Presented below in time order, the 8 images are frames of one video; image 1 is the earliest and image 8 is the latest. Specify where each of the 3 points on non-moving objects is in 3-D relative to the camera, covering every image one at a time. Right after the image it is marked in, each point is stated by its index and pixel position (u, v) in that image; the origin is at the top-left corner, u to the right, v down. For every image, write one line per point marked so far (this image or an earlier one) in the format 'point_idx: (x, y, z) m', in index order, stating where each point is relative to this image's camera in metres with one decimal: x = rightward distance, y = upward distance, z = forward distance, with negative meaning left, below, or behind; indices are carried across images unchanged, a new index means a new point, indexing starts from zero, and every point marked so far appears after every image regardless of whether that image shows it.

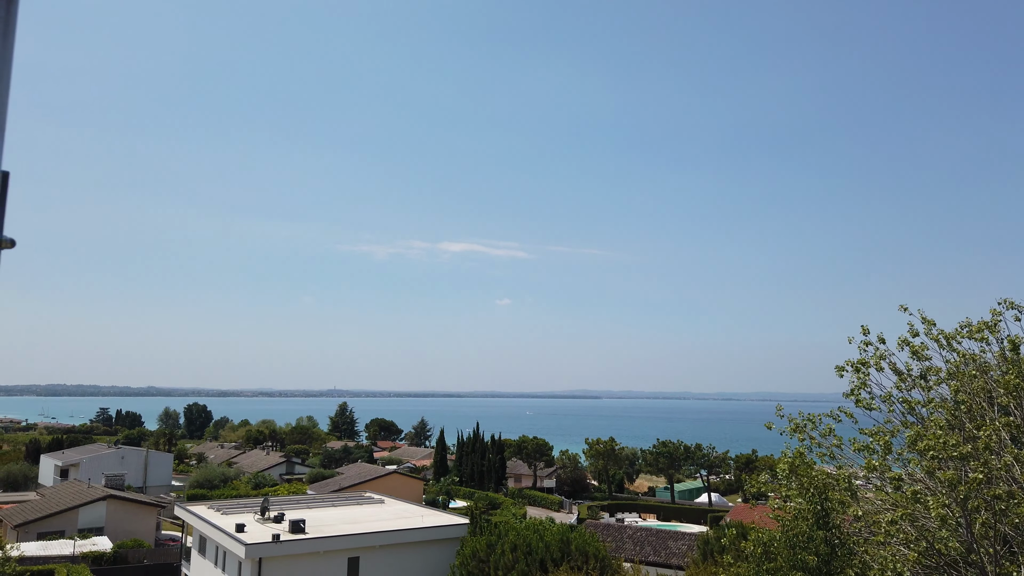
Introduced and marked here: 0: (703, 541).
0: (+4.6, -6.1, +18.3) m
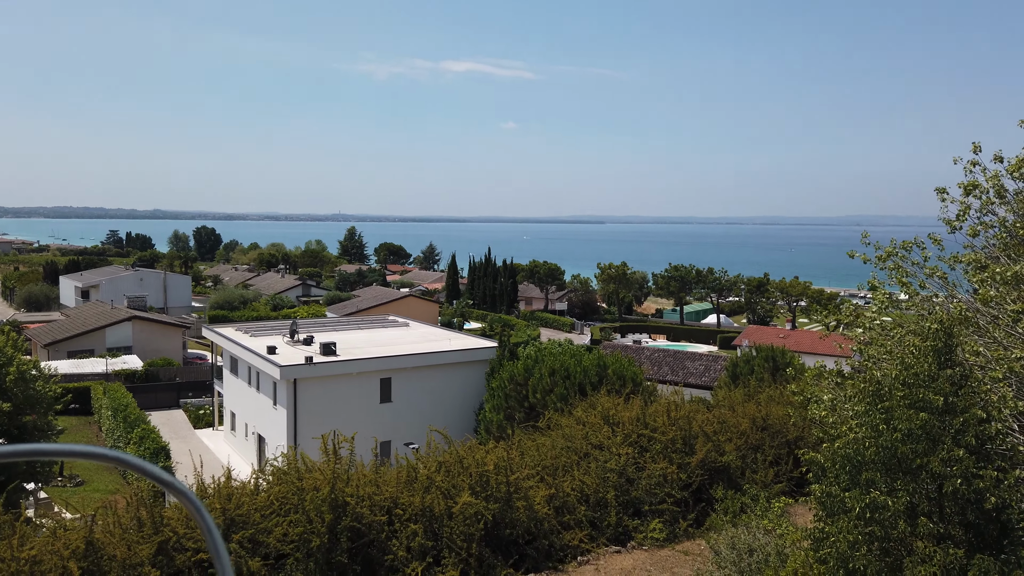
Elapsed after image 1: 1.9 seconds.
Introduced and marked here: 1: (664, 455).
0: (+5.3, -1.9, +18.4) m
1: (+2.3, -2.6, +11.5) m
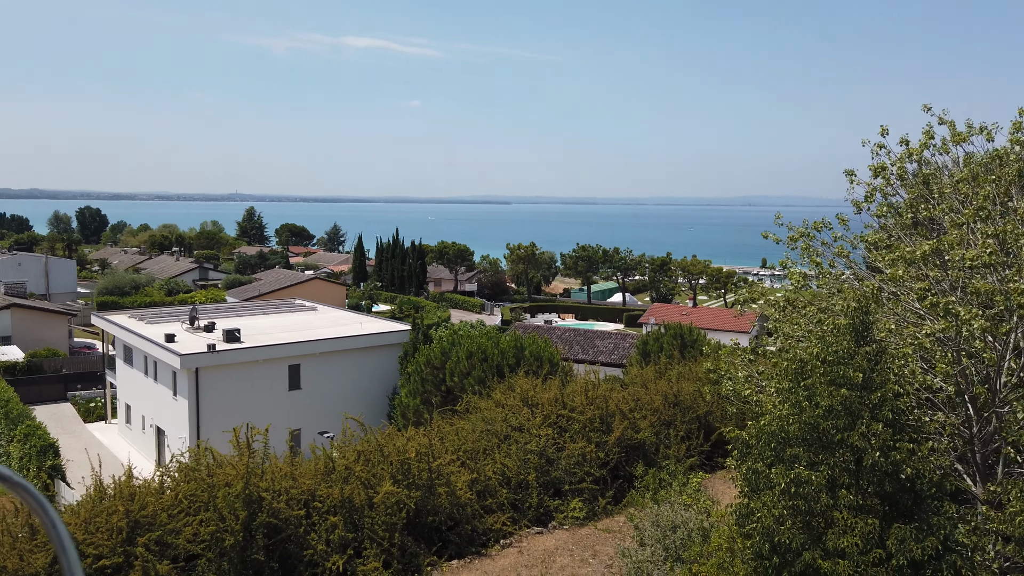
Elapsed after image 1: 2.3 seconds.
0: (+3.2, -1.4, +18.8) m
1: (+1.1, -2.3, +11.6) m
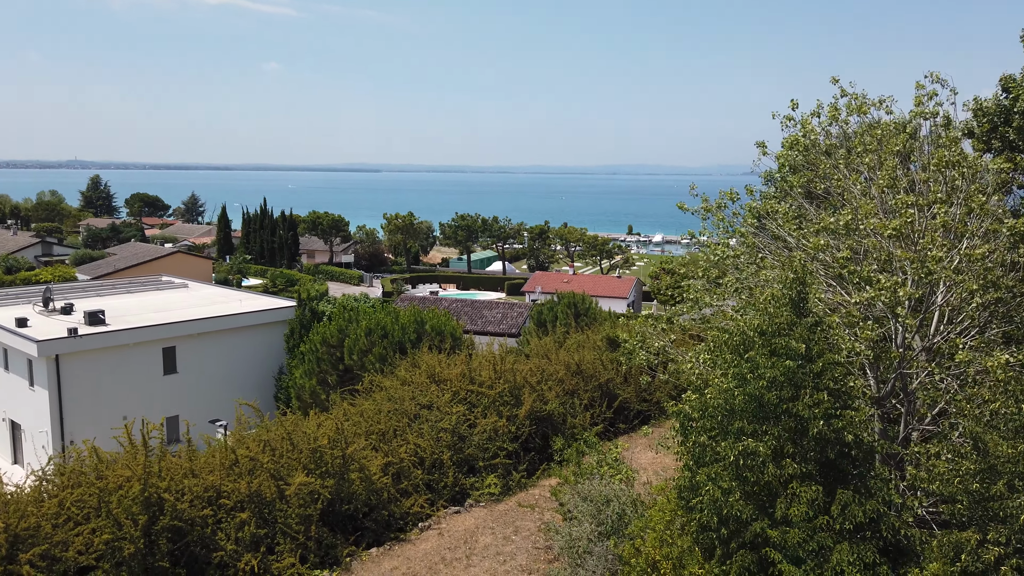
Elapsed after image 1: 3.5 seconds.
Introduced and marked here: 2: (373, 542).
0: (+0.6, -0.6, +18.8) m
1: (-0.3, -1.9, +11.5) m
2: (-1.6, -3.0, +8.9) m
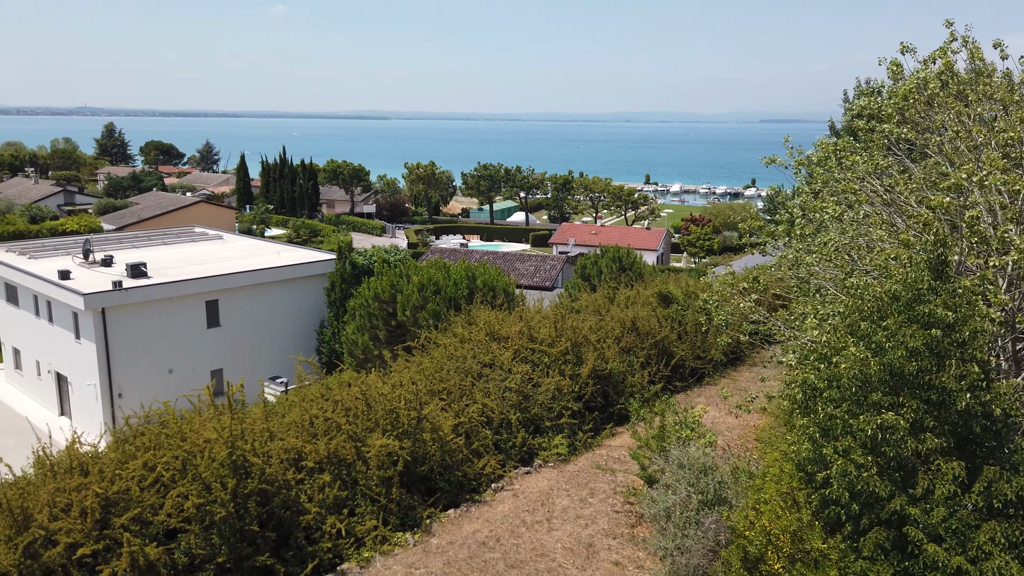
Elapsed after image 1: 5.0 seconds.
0: (+1.6, +0.5, +18.5) m
1: (+0.6, -1.2, +11.3) m
2: (-0.7, -2.5, +8.8) m
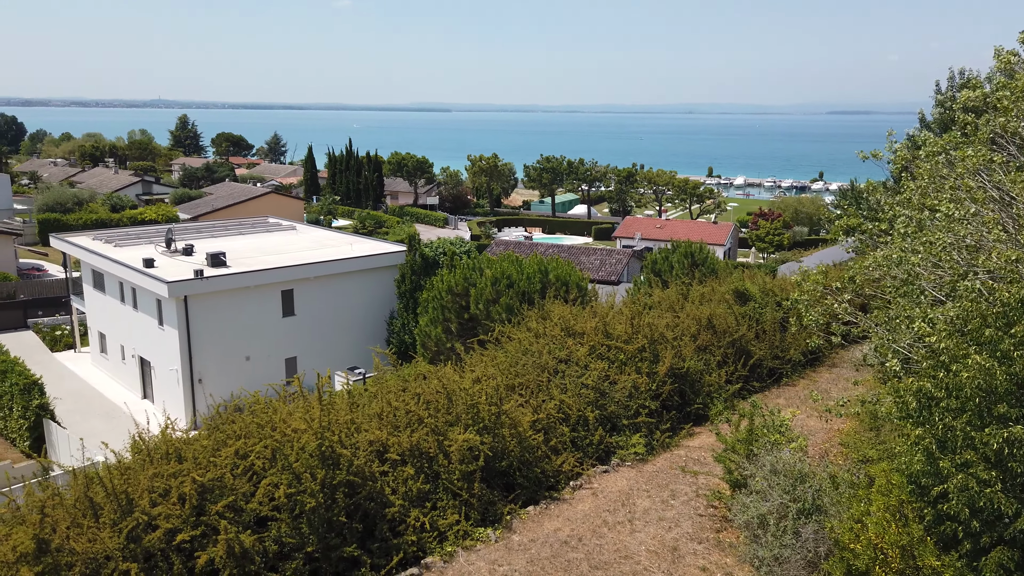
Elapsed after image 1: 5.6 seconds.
0: (+3.3, +0.6, +18.2) m
1: (+1.8, -1.1, +11.1) m
2: (+0.2, -2.5, +8.7) m
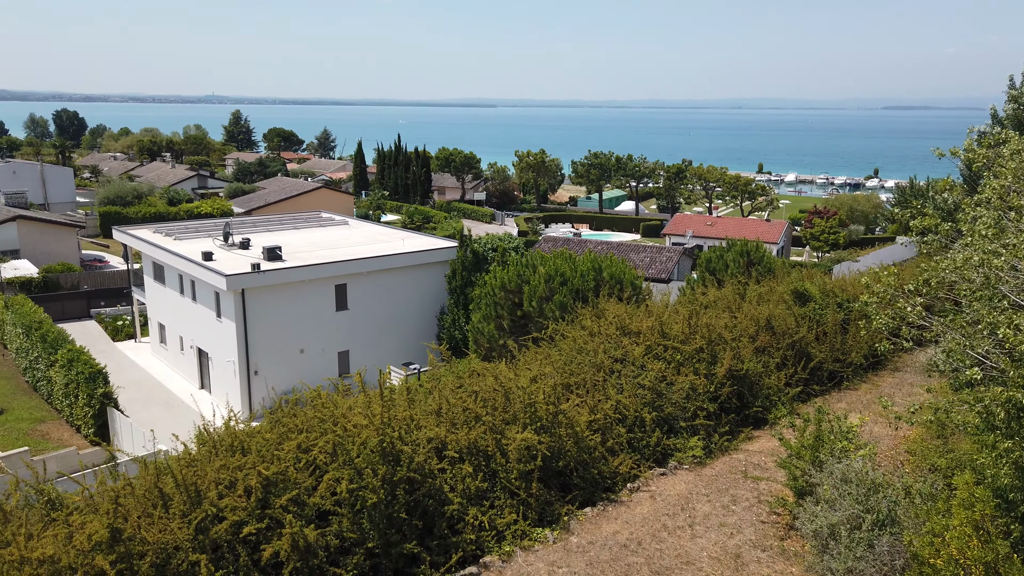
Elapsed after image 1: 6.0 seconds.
0: (+4.6, +0.7, +17.9) m
1: (+2.6, -1.1, +10.9) m
2: (+0.8, -2.4, +8.6) m
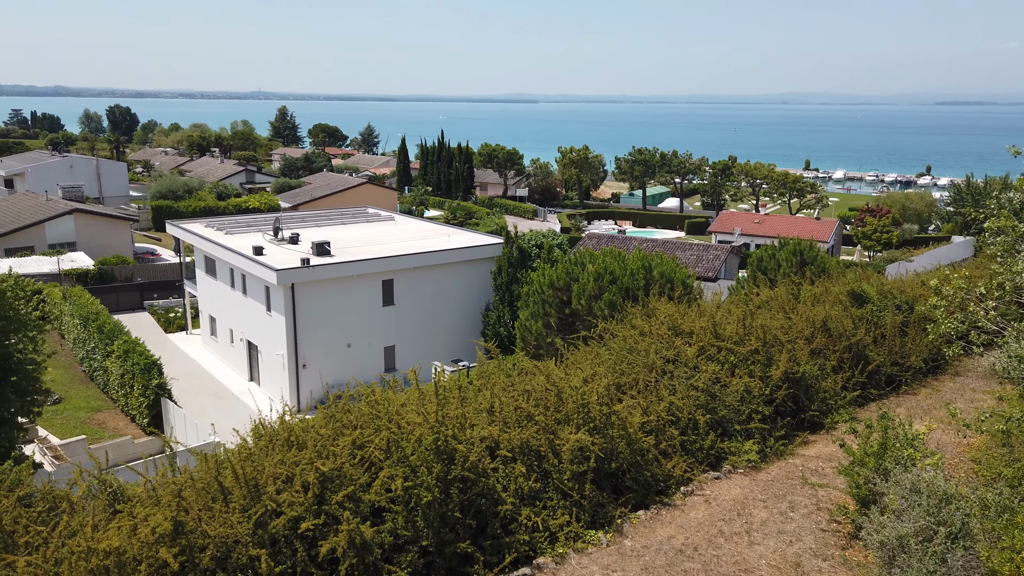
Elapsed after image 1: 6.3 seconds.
0: (+5.7, +0.7, +17.6) m
1: (+3.3, -1.1, +10.7) m
2: (+1.4, -2.4, +8.5) m
